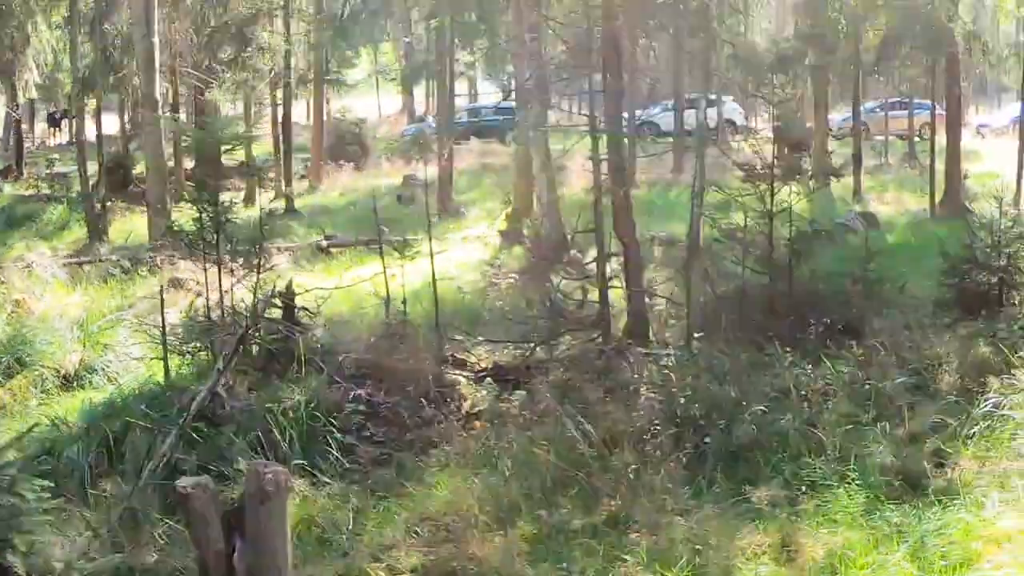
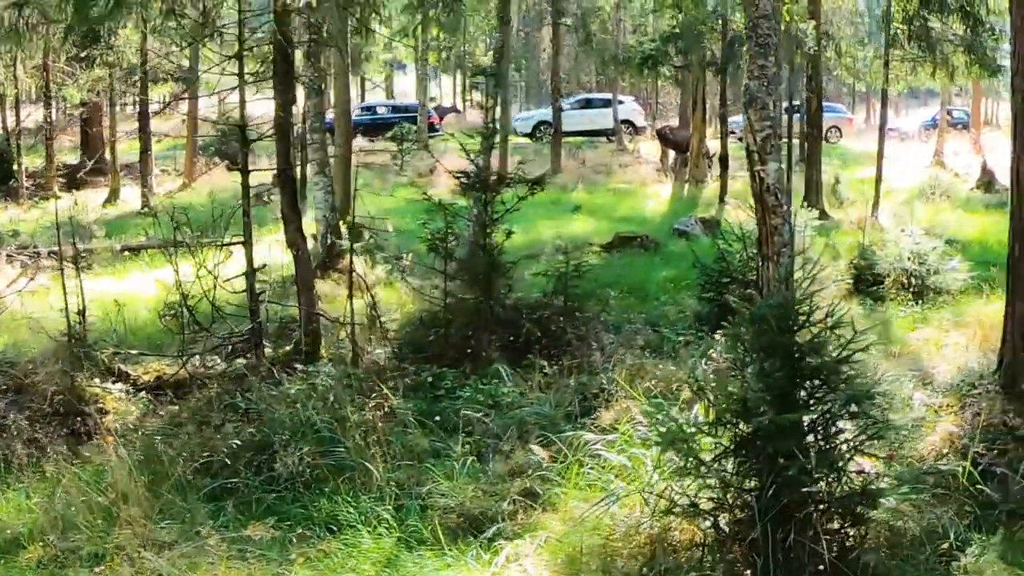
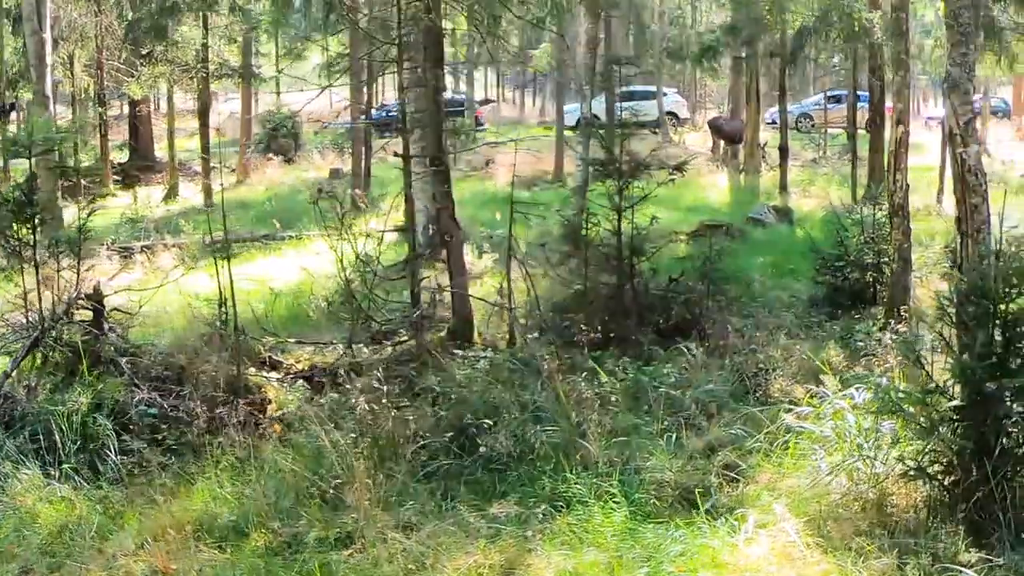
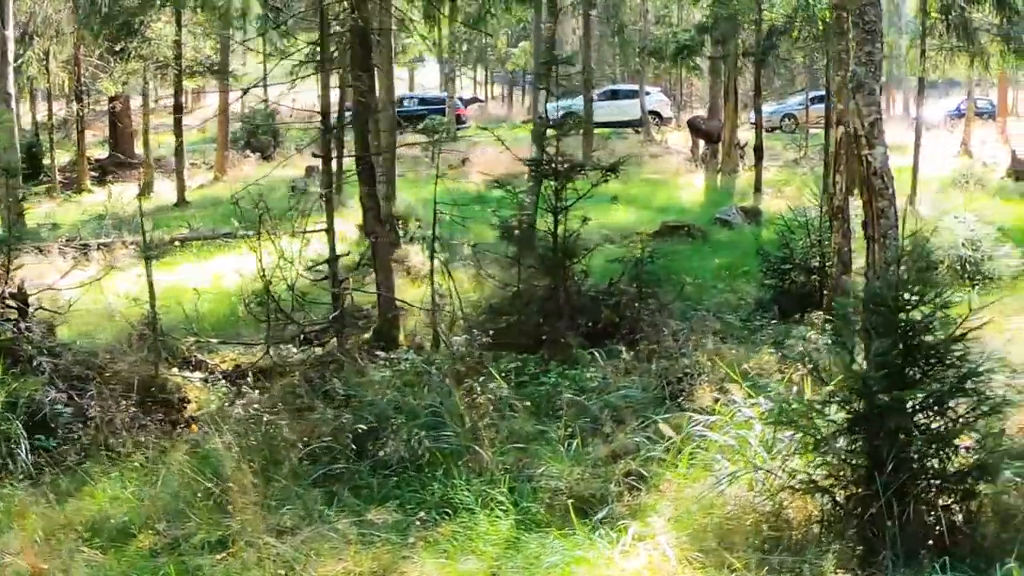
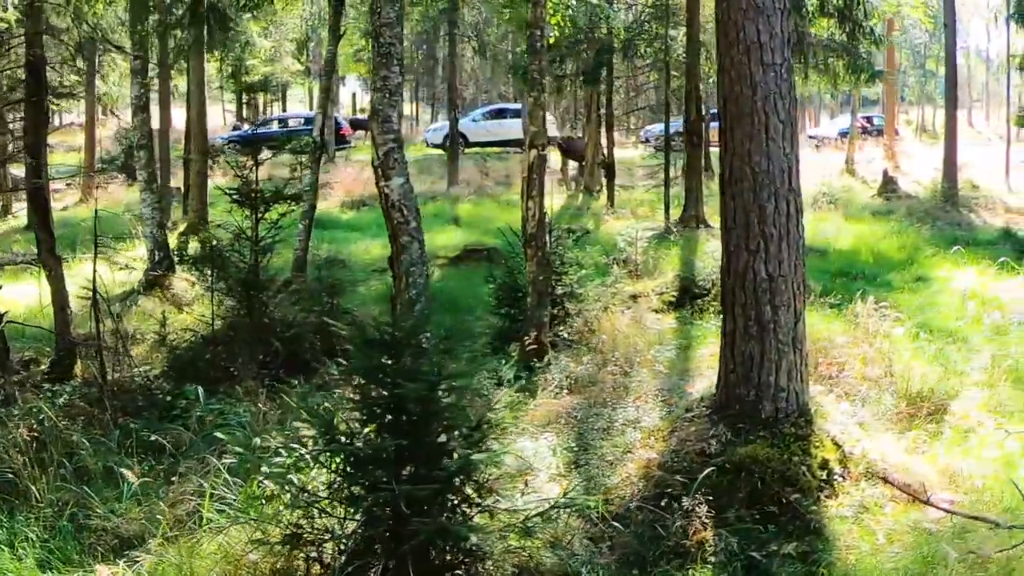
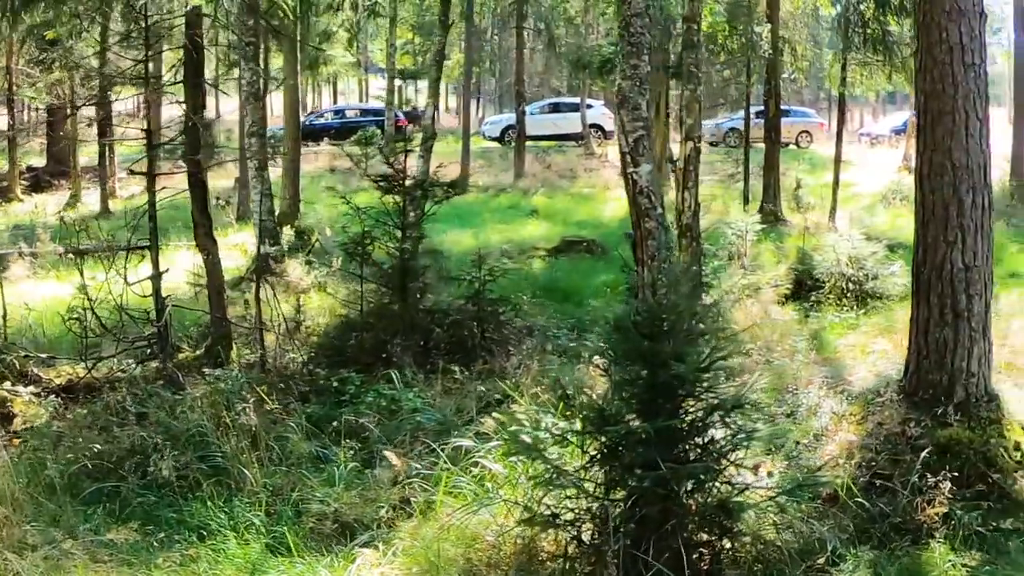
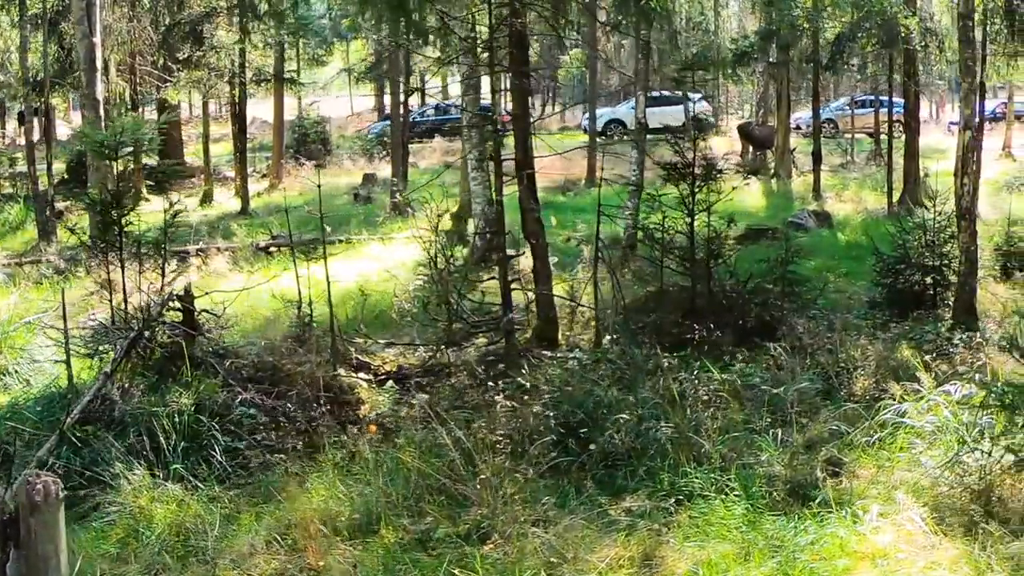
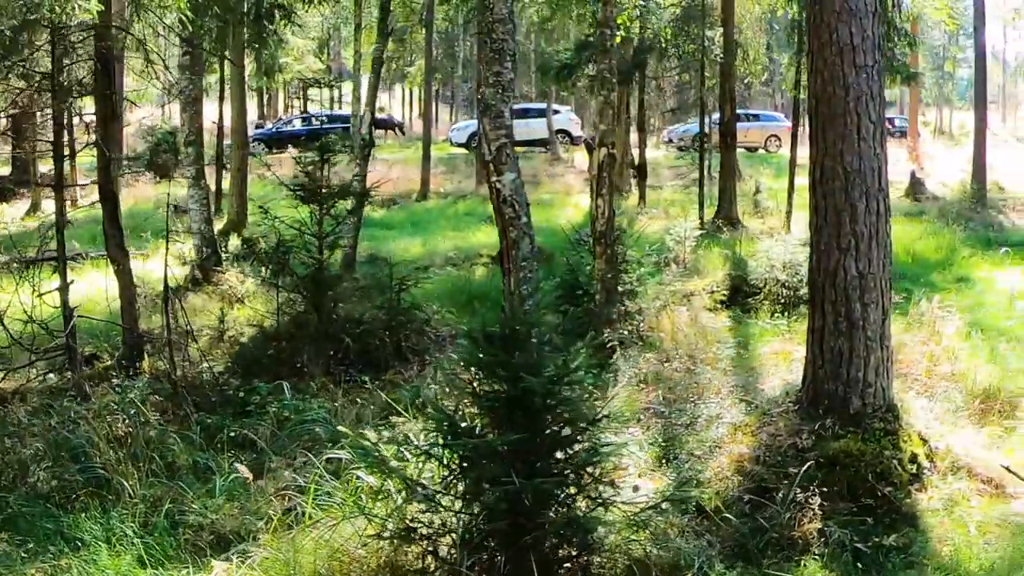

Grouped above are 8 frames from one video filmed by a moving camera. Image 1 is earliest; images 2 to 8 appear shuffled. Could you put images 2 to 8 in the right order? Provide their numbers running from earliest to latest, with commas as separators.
7, 3, 4, 2, 6, 8, 5
